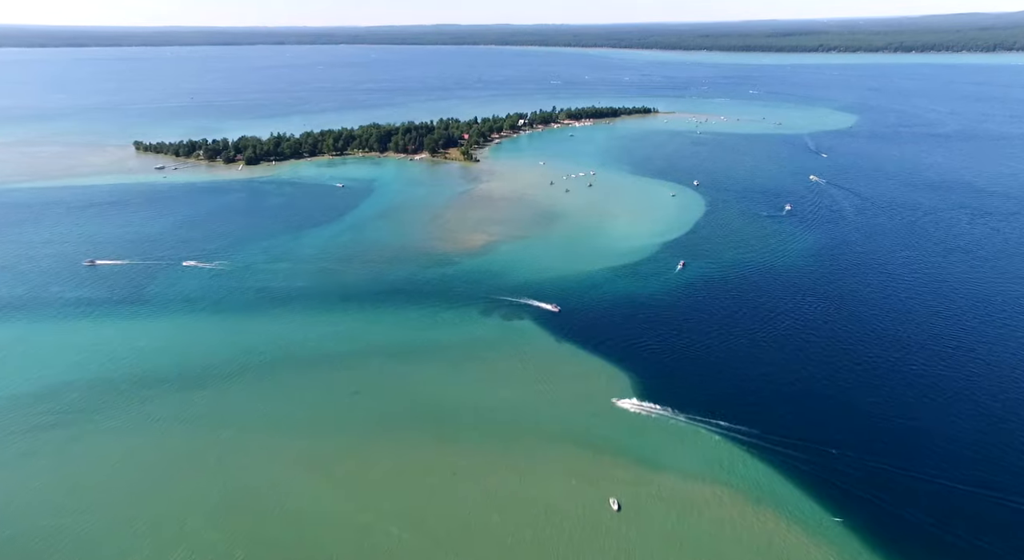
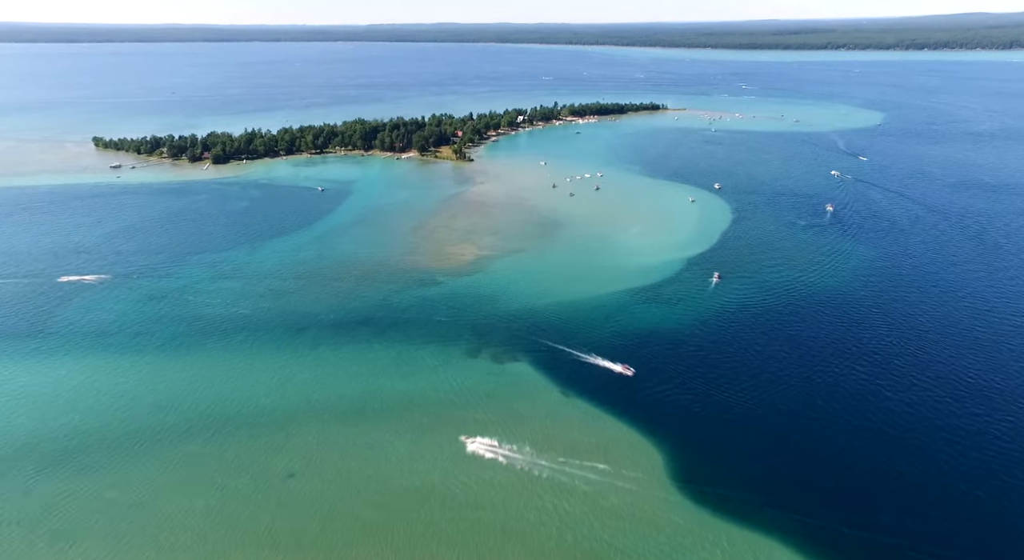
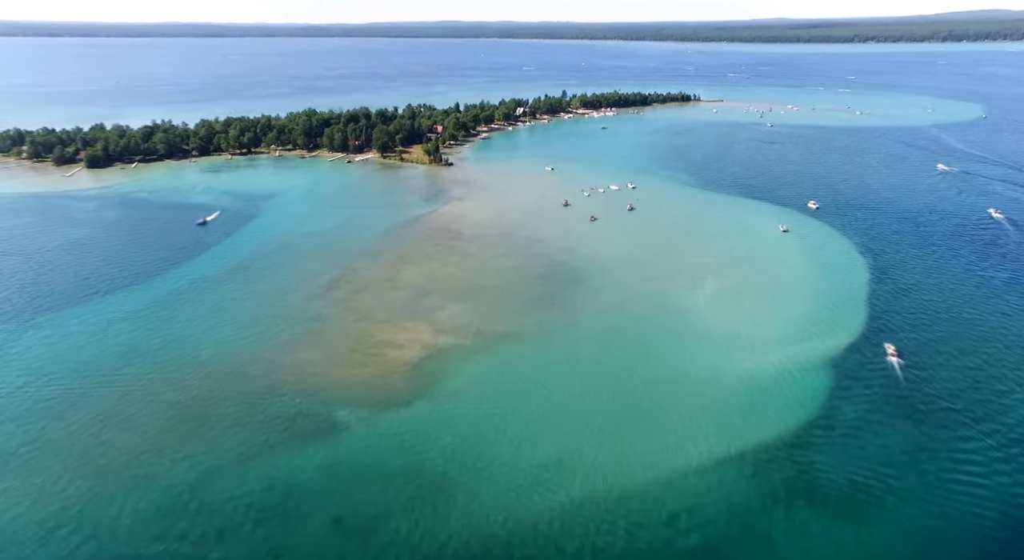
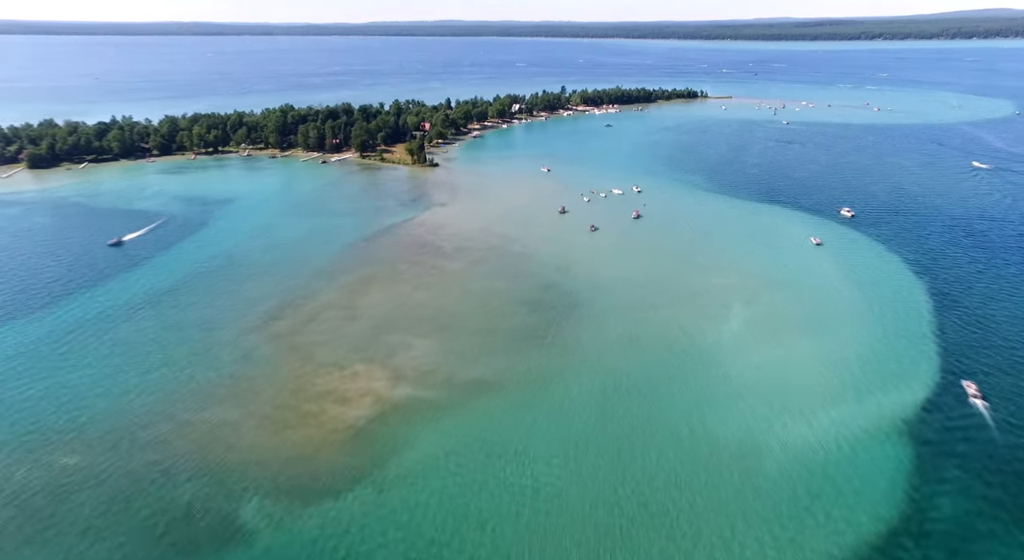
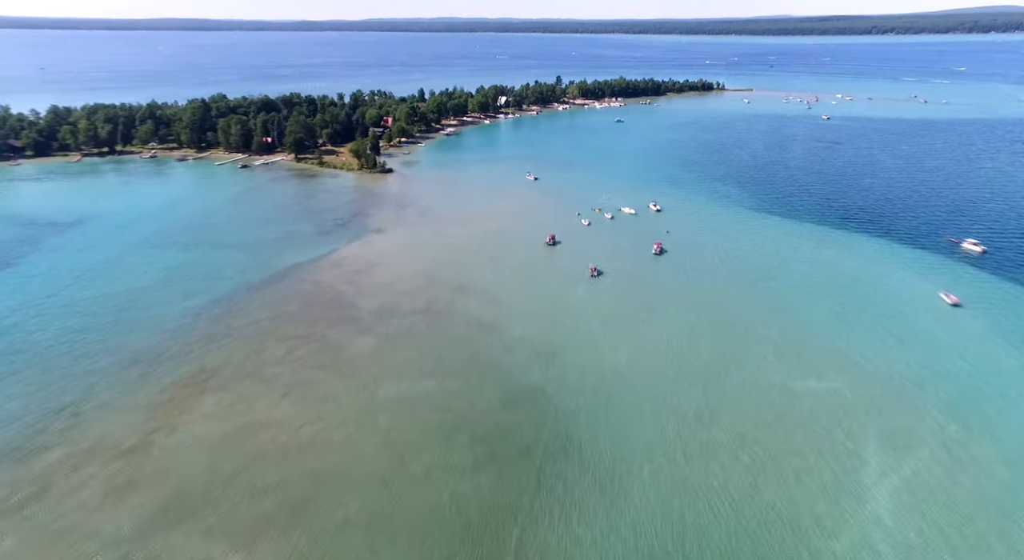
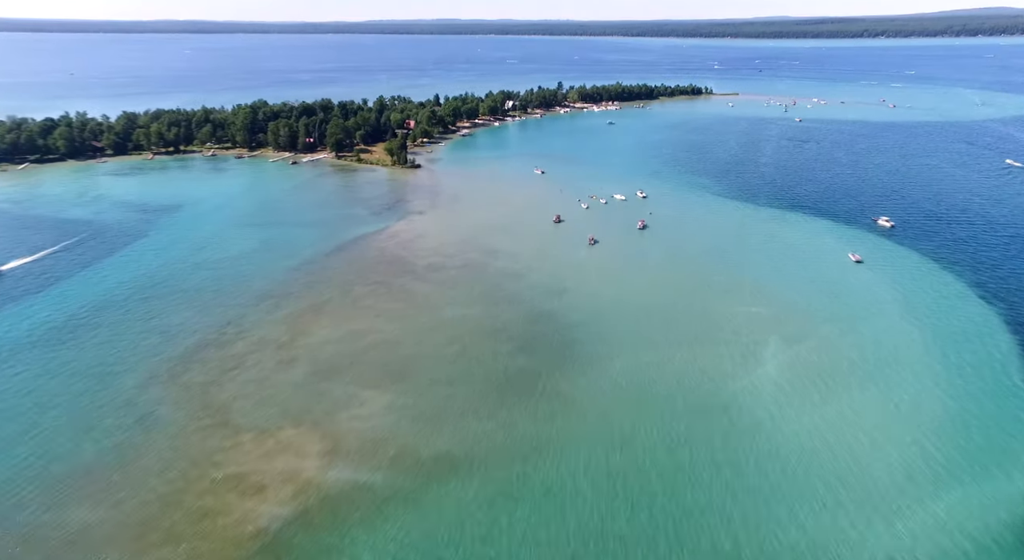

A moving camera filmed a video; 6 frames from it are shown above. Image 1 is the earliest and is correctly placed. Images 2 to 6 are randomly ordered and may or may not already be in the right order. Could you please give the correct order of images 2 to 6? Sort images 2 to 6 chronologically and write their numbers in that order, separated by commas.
2, 3, 4, 6, 5
